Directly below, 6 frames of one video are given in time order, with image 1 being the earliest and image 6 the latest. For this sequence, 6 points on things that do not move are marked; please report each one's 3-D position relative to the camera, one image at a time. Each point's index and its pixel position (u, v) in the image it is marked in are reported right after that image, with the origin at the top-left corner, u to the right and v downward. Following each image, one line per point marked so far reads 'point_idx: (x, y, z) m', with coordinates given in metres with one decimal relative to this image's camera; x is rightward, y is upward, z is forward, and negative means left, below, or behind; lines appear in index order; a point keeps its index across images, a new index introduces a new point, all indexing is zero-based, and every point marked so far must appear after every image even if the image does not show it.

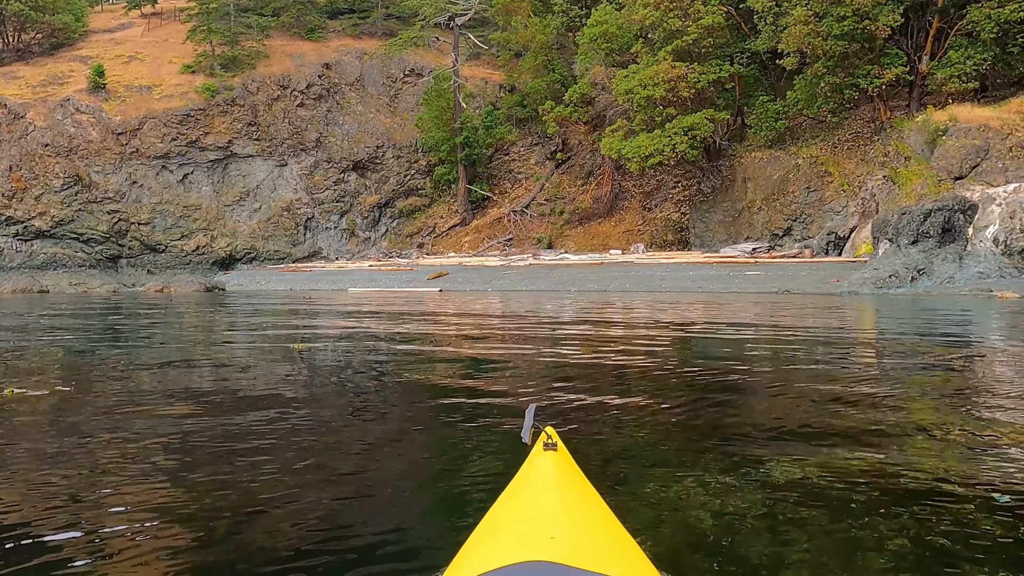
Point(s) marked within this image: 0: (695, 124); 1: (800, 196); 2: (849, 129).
0: (+5.1, +4.6, +19.4) m
1: (+7.7, +2.5, +18.5) m
2: (+9.1, +4.3, +18.8) m
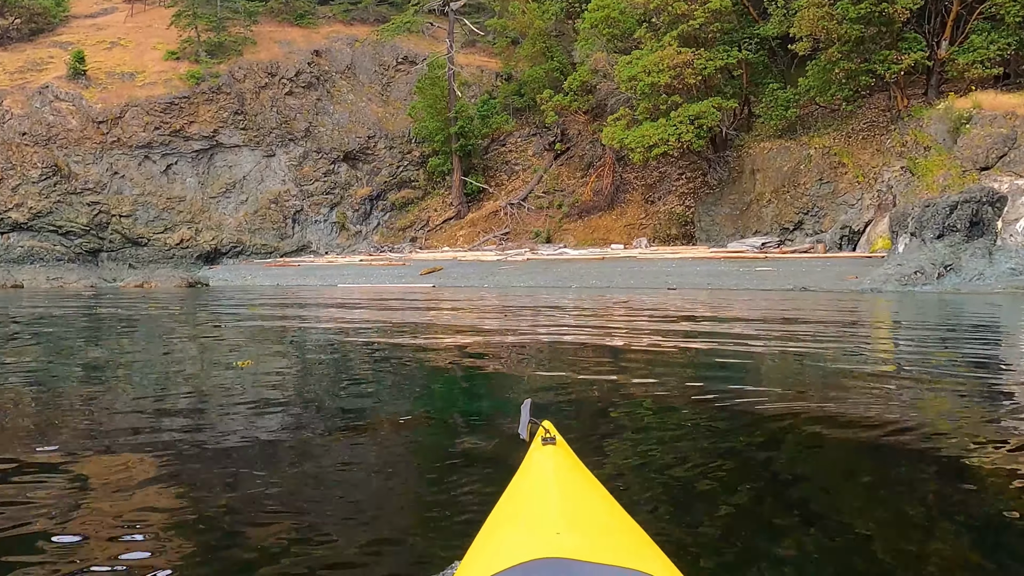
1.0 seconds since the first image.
0: (+5.0, +4.7, +18.5) m
1: (+7.6, +2.5, +17.6) m
2: (+9.1, +4.4, +17.9) m
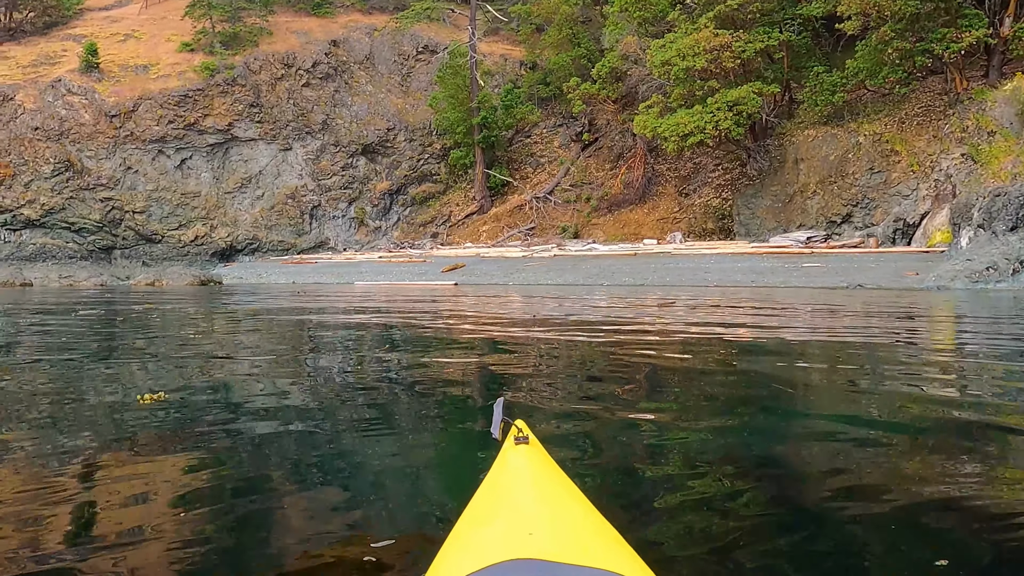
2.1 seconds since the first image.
0: (+5.7, +4.7, +17.4) m
1: (+8.2, +2.6, +16.4) m
2: (+9.7, +4.4, +16.6) m
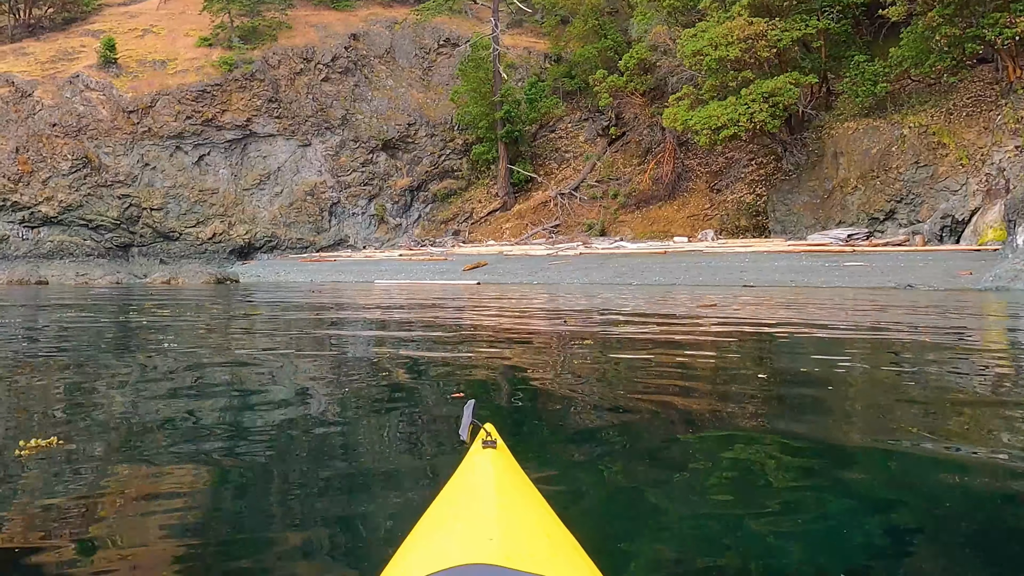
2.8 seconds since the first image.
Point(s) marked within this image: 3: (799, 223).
0: (+6.3, +4.7, +16.6) m
1: (+8.8, +2.6, +15.6) m
2: (+10.3, +4.4, +15.8) m
3: (+7.1, +1.6, +17.3) m
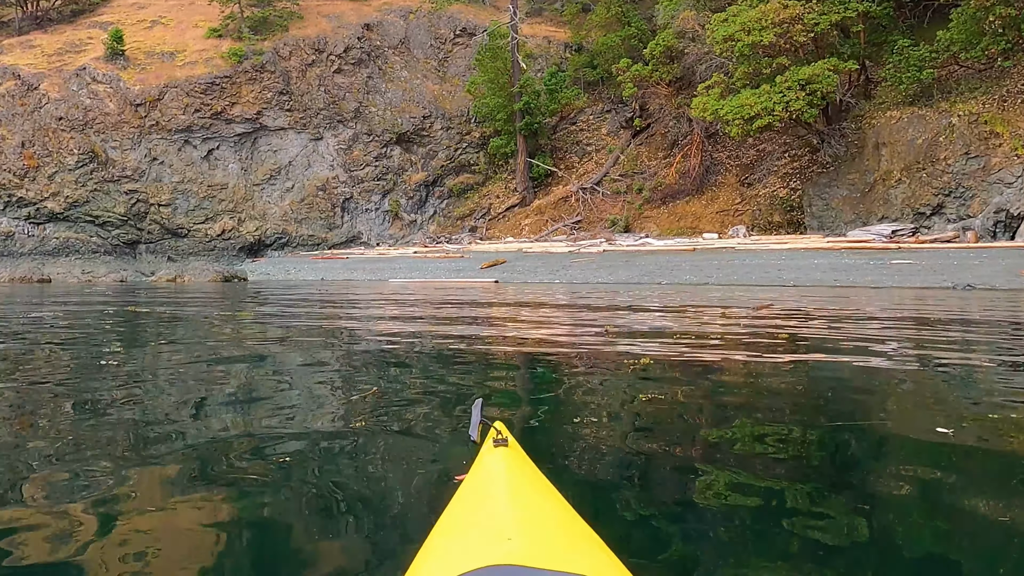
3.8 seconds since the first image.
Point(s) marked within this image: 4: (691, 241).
0: (+6.8, +4.8, +15.7) m
1: (+9.3, +2.6, +14.6) m
2: (+10.8, +4.4, +14.8) m
3: (+7.6, +1.6, +16.3) m
4: (+4.4, +1.2, +17.1) m
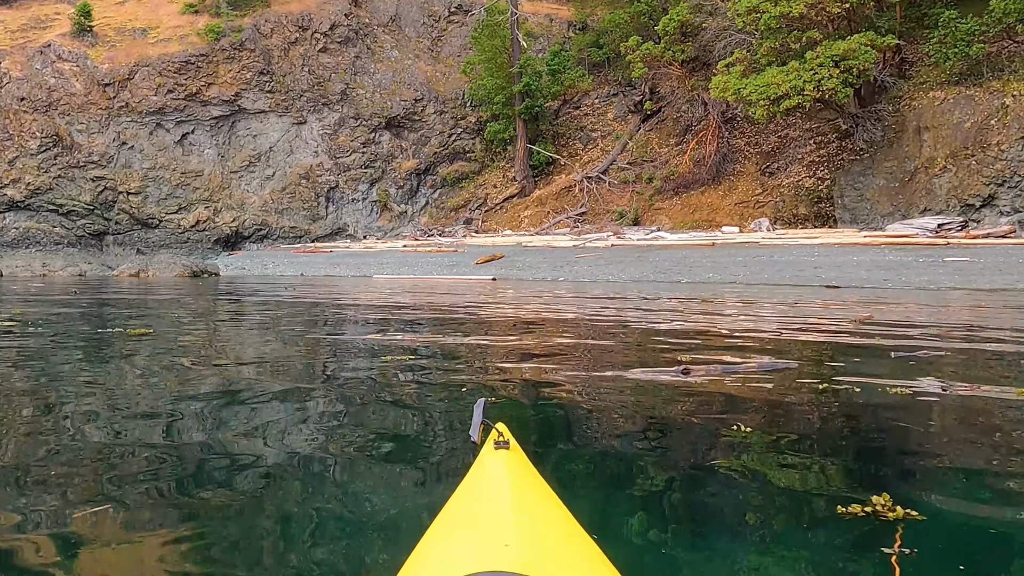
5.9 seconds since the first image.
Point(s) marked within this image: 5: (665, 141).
0: (+6.8, +4.8, +14.0) m
1: (+9.3, +2.6, +13.0) m
2: (+10.8, +4.4, +13.2) m
3: (+7.6, +1.6, +14.7) m
4: (+4.3, +1.2, +15.5) m
5: (+4.3, +4.1, +19.7) m
